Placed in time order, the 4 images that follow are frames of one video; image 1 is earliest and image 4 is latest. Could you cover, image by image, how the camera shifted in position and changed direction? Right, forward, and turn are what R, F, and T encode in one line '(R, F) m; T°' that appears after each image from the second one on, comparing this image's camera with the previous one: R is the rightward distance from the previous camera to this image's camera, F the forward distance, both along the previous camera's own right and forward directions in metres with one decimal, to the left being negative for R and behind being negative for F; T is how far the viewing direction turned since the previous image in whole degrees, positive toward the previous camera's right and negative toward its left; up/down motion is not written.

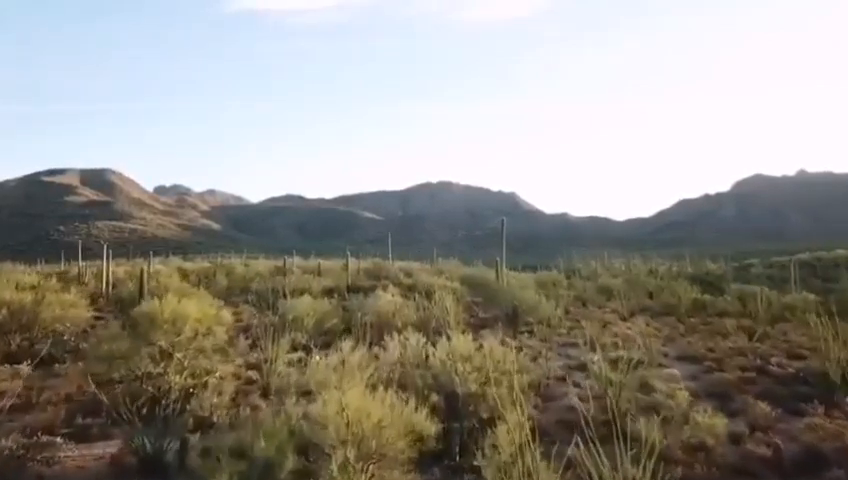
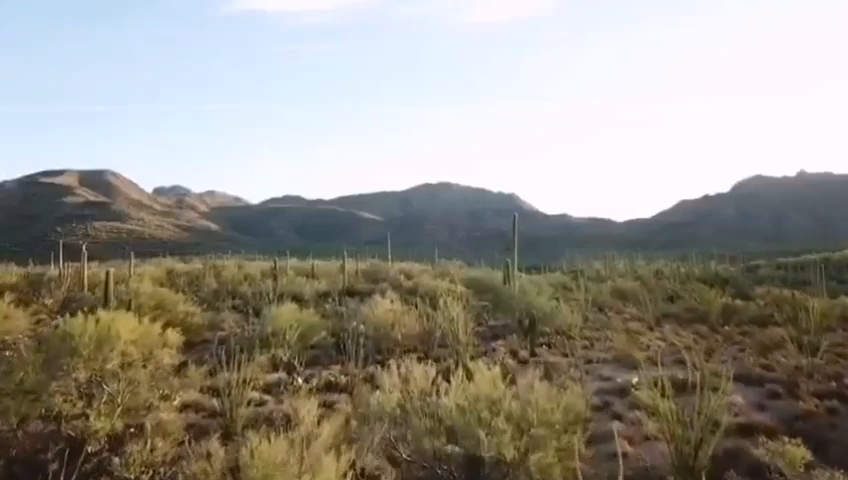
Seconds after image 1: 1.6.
(-0.1, +2.4) m; 0°
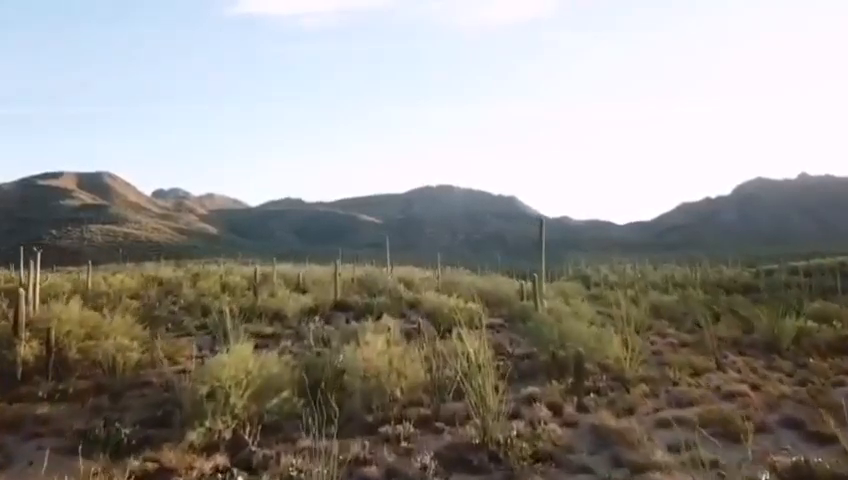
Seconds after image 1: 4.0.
(-0.1, +4.3) m; 0°
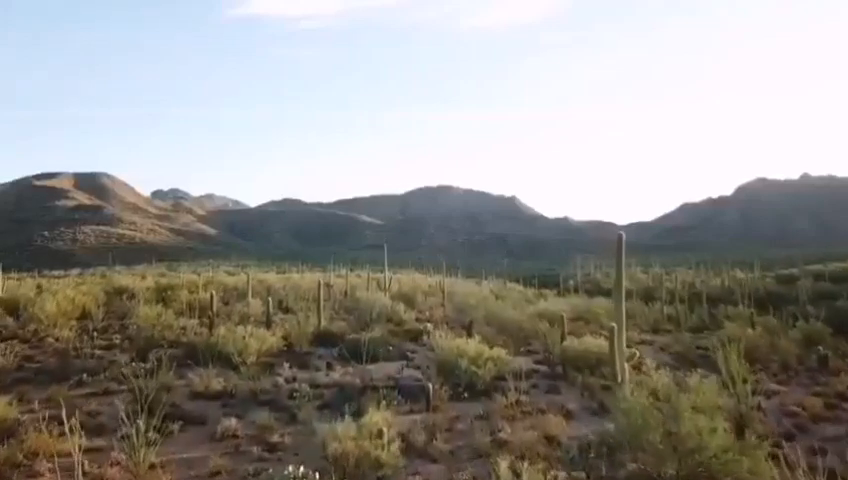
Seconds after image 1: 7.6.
(-0.2, +6.3) m; 0°
